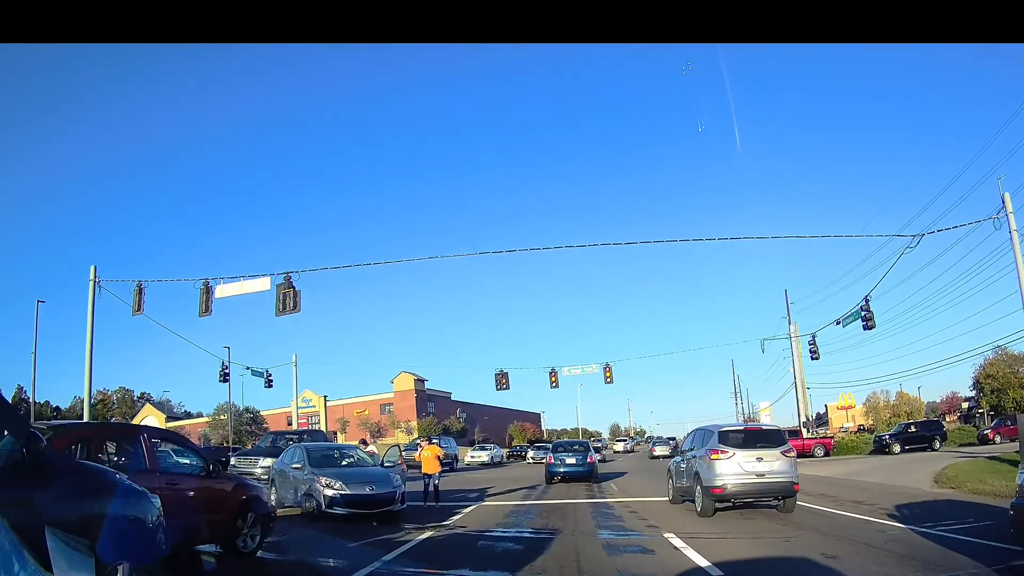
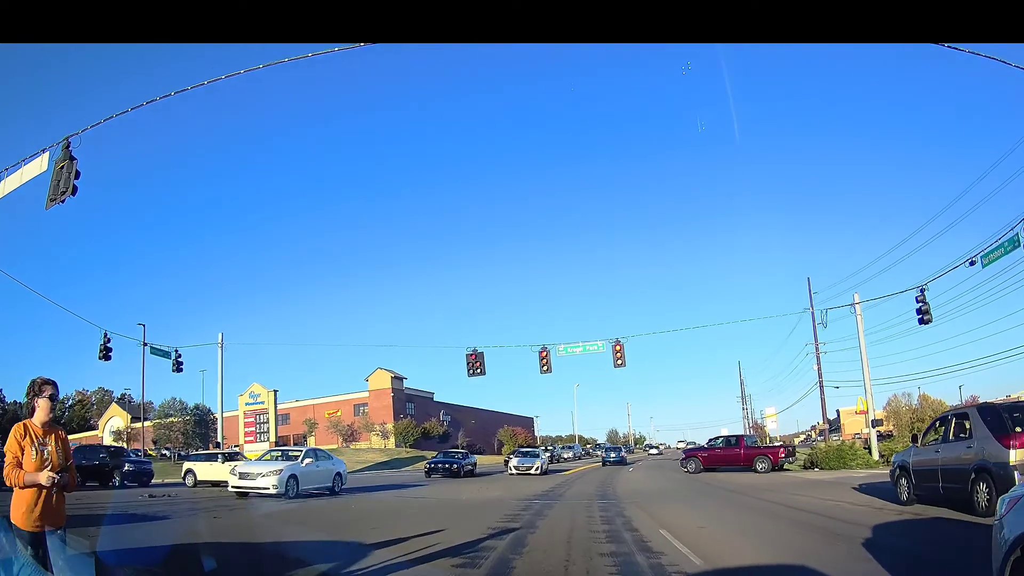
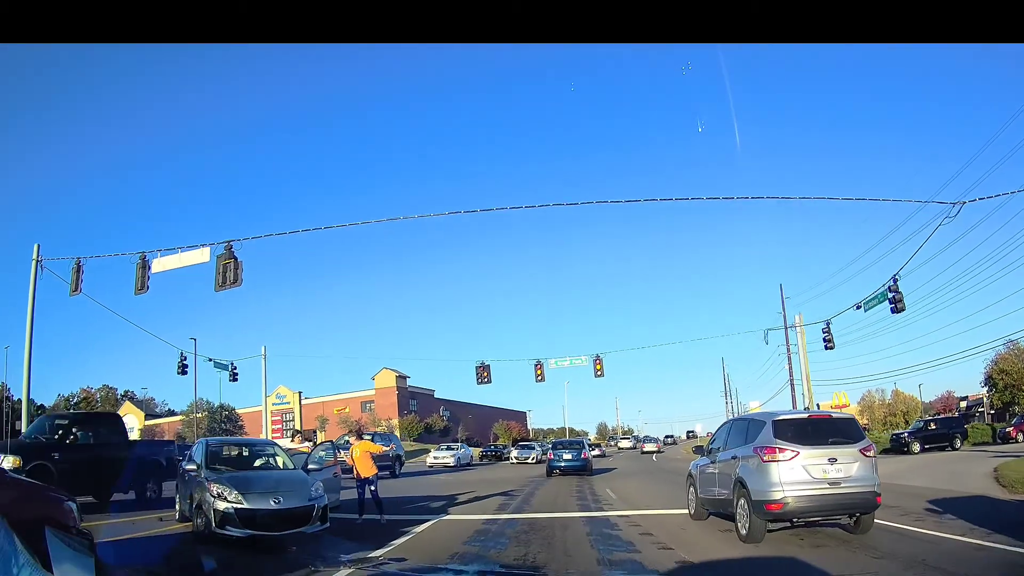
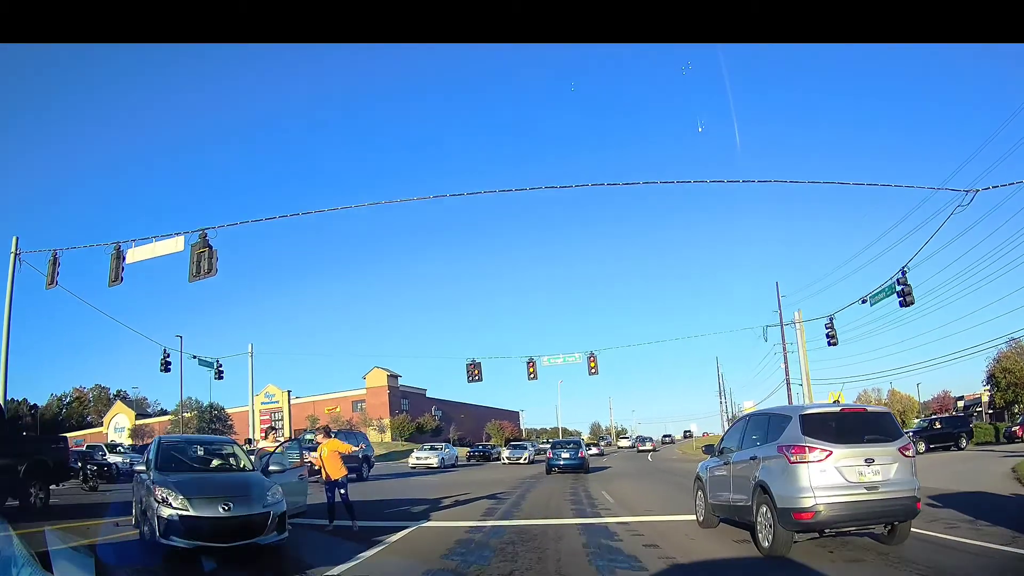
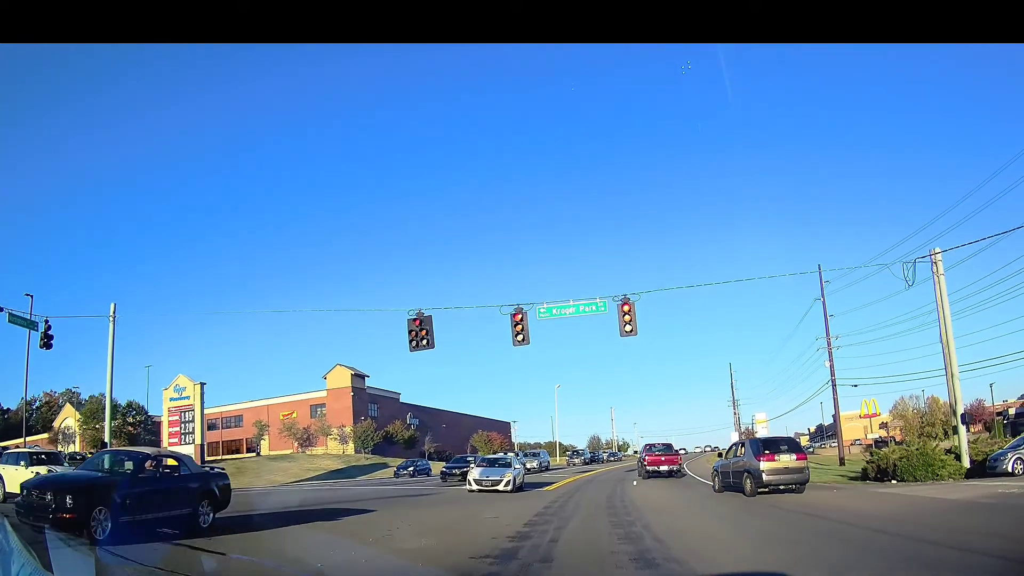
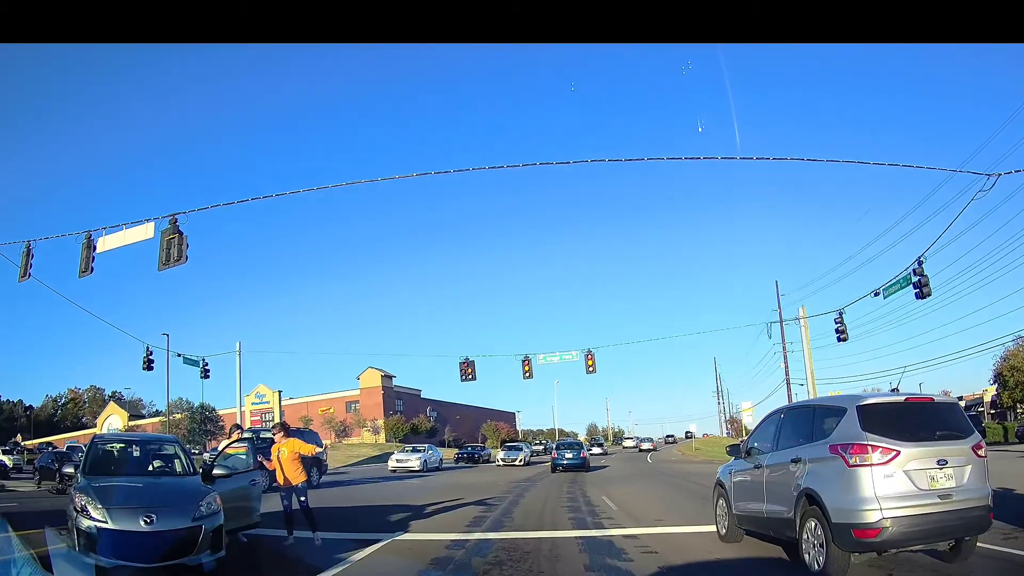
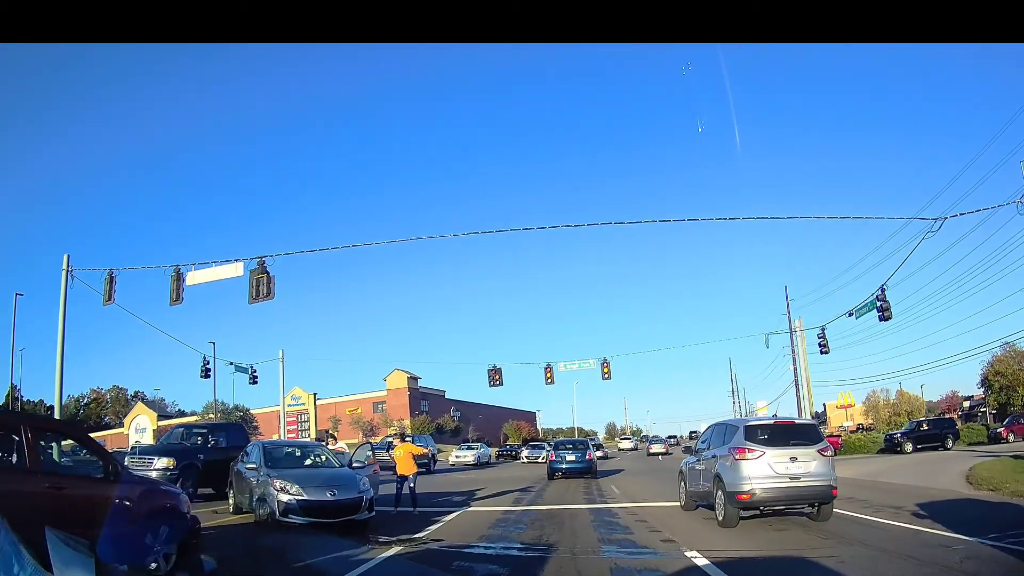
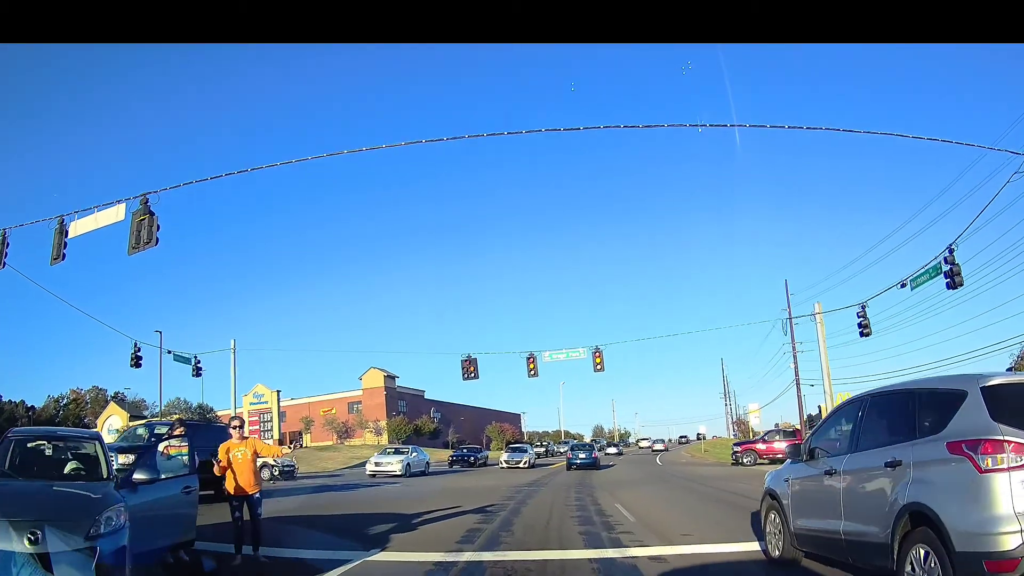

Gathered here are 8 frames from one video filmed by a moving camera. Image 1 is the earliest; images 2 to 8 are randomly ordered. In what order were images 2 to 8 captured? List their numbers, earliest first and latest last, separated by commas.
7, 3, 4, 6, 8, 2, 5
